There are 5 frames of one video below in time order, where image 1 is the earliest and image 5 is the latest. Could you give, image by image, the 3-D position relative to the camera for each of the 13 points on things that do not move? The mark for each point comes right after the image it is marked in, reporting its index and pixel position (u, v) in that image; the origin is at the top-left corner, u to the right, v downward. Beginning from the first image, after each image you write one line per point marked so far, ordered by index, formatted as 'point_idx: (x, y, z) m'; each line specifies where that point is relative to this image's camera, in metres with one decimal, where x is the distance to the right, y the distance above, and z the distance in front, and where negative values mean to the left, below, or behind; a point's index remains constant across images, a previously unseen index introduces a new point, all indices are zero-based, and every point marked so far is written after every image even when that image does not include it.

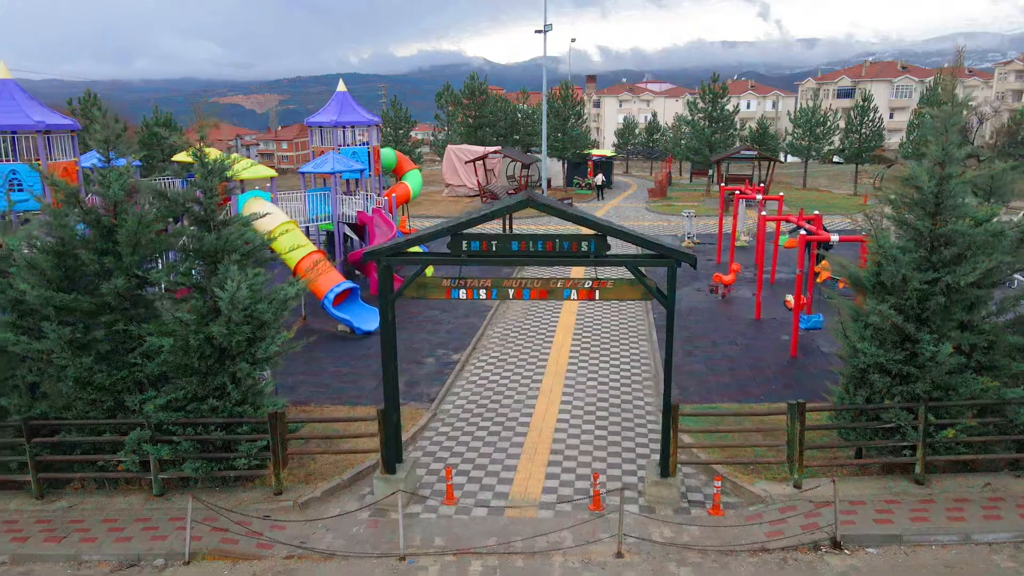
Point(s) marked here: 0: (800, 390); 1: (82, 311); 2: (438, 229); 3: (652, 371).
0: (+4.4, -1.6, +11.2) m
1: (-4.5, -0.2, +7.6) m
2: (-0.7, +0.6, +7.4) m
3: (+2.3, -1.4, +11.8) m
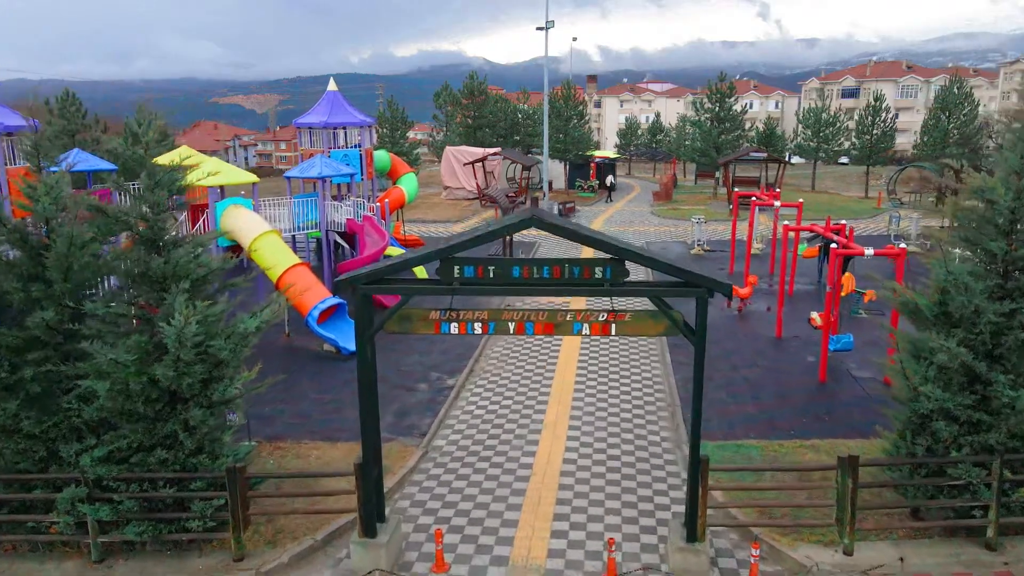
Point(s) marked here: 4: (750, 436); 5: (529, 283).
0: (+4.4, -1.9, +10.0) m
1: (-4.5, -0.5, +6.4) m
2: (-0.7, +0.3, +6.2) m
3: (+2.3, -1.7, +10.7) m
4: (+3.2, -2.0, +9.7) m
5: (+0.1, 0.0, +6.2) m
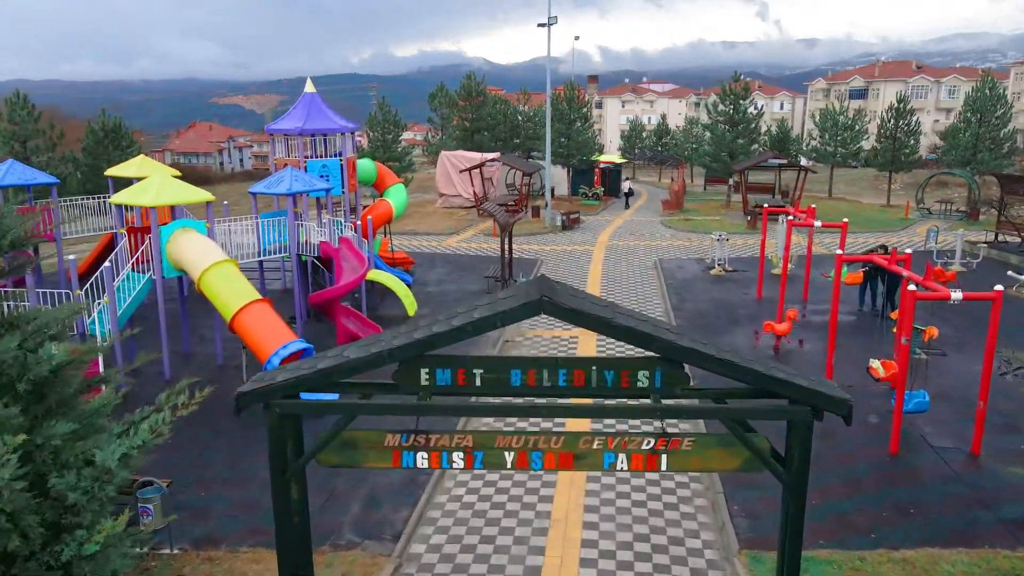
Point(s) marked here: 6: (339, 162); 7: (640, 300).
0: (+4.4, -2.5, +7.8) m
1: (-4.5, -1.2, +4.2) m
2: (-0.8, -0.3, +4.0) m
3: (+2.3, -2.3, +8.5) m
4: (+3.2, -2.6, +7.5) m
5: (+0.1, -0.6, +4.0) m
6: (-4.2, +3.1, +17.9) m
7: (+3.0, -0.4, +17.2) m
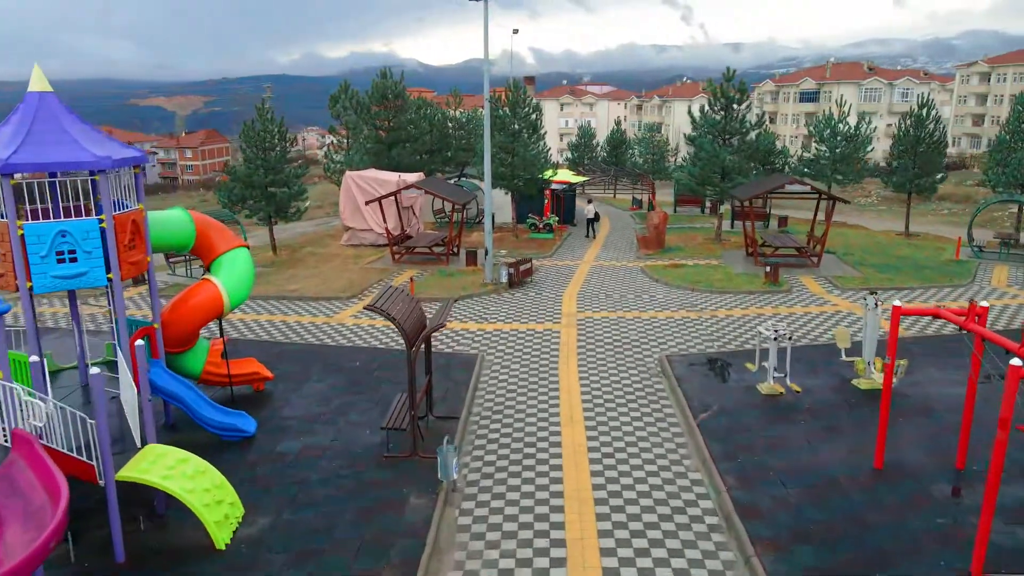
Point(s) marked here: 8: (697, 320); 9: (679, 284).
0: (+4.2, -4.5, +0.2) m
1: (-4.4, -3.4, -4.1) m
2: (-0.7, -2.5, -4.0) m
3: (+2.0, -4.4, +0.6) m
4: (+3.0, -4.7, -0.2) m
5: (+0.2, -2.7, -4.0) m
6: (-5.4, +0.8, +9.5) m
7: (+2.0, -2.5, +9.4) m
8: (+4.1, -0.6, +16.2) m
9: (+4.4, +0.1, +19.3) m
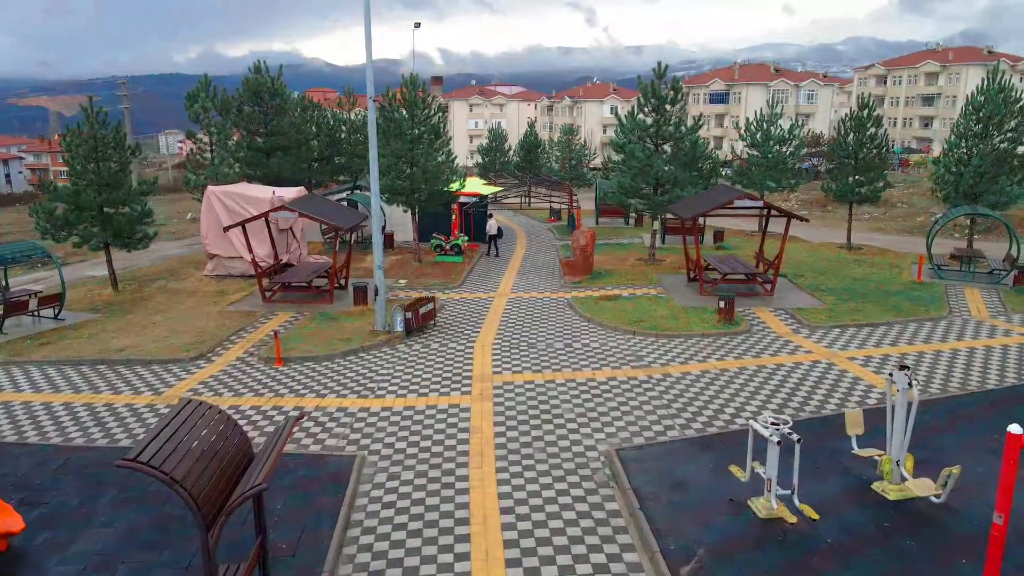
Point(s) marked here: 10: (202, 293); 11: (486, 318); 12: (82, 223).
0: (+4.4, -5.4, -3.3) m
1: (-3.6, -4.4, -8.5) m
2: (0.0, -3.4, -8.0) m
3: (+2.2, -5.3, -3.1) m
4: (+3.2, -5.5, -3.8) m
5: (+0.9, -3.6, -7.8) m
6: (-6.3, -0.3, +4.8) m
7: (+1.1, -3.4, +5.7) m
8: (+2.3, -1.5, +12.7) m
9: (+2.3, -0.8, +15.7) m
10: (-8.4, -0.1, +19.7) m
11: (-0.6, -0.7, +16.7) m
12: (-11.7, +1.8, +19.7) m
